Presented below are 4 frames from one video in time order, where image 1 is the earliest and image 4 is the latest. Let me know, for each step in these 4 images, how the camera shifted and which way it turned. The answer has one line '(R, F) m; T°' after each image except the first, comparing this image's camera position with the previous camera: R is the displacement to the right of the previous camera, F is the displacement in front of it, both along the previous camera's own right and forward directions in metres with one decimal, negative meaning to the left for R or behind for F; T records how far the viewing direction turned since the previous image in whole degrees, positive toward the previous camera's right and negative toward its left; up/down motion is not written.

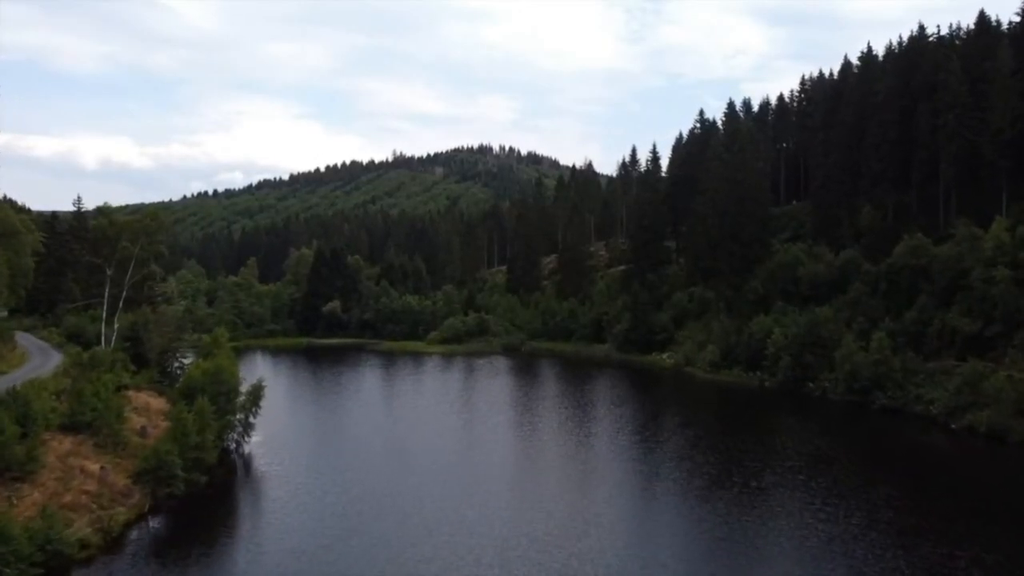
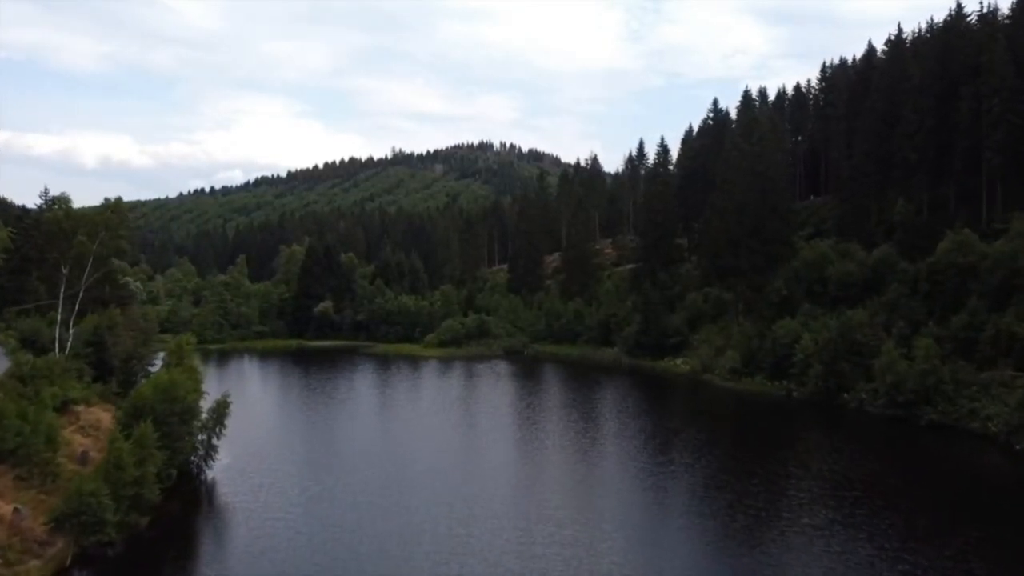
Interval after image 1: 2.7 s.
(-0.2, +6.8) m; 0°
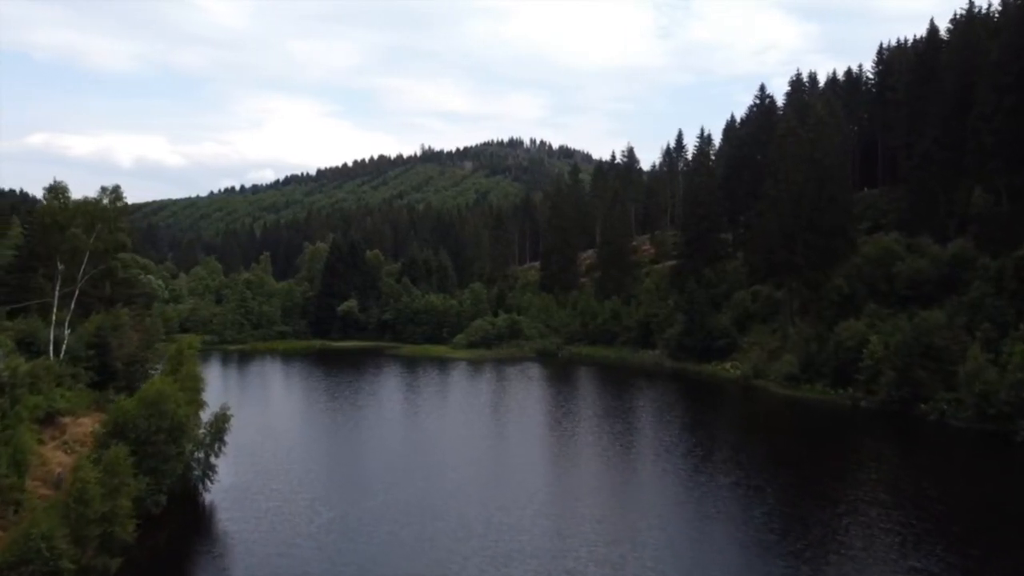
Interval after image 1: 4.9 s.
(-0.5, +5.9) m; -2°
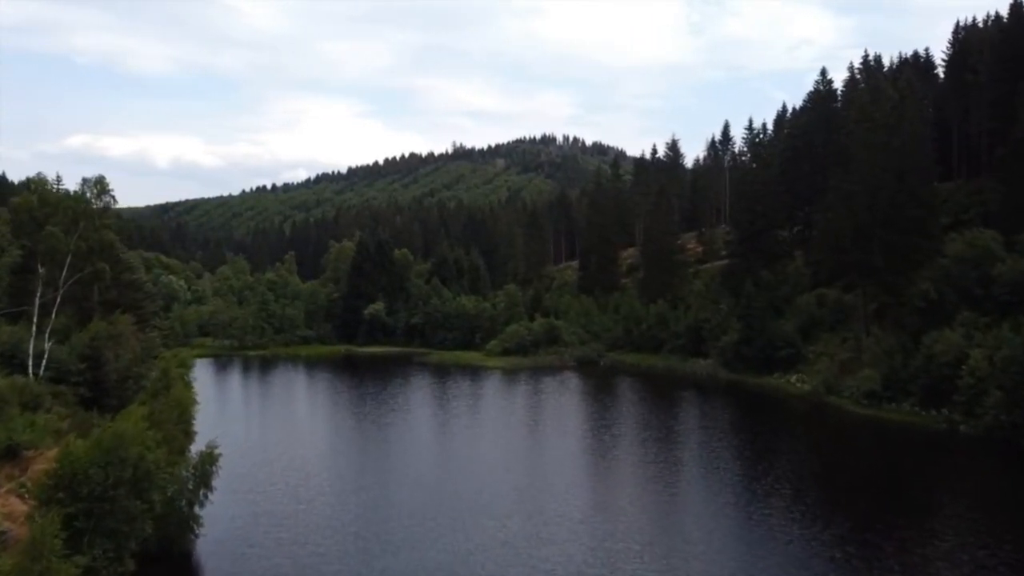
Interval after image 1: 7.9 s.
(-0.7, +7.4) m; -2°
